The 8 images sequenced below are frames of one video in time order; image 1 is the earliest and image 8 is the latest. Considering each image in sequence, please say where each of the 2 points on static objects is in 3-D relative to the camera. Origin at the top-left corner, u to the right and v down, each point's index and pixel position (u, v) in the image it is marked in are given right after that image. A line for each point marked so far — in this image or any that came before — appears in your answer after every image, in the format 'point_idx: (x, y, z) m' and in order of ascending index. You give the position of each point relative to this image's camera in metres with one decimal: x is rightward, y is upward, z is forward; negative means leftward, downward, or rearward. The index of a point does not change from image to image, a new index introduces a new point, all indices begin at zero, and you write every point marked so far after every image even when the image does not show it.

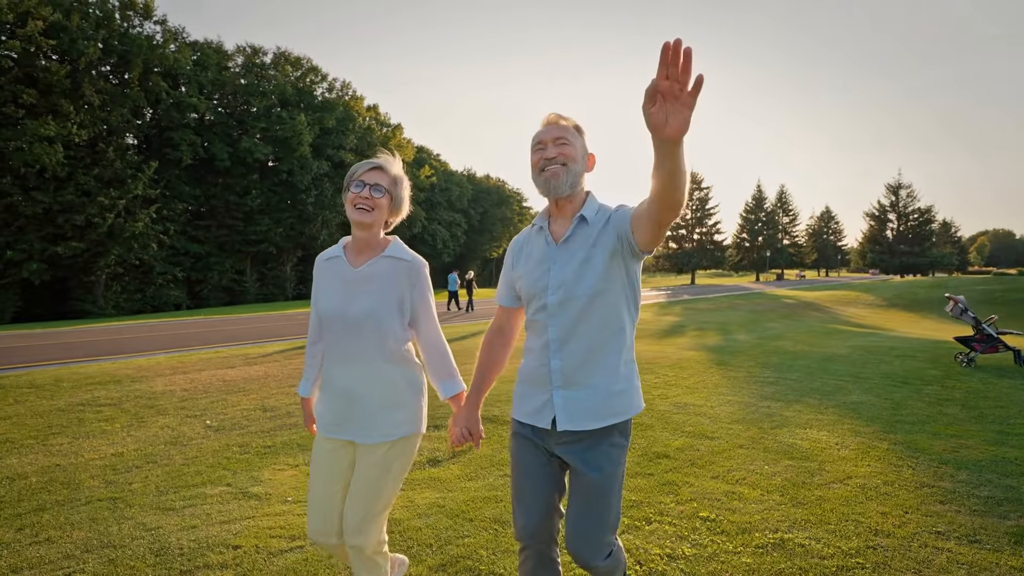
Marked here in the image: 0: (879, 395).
0: (+5.2, -1.5, +8.9) m
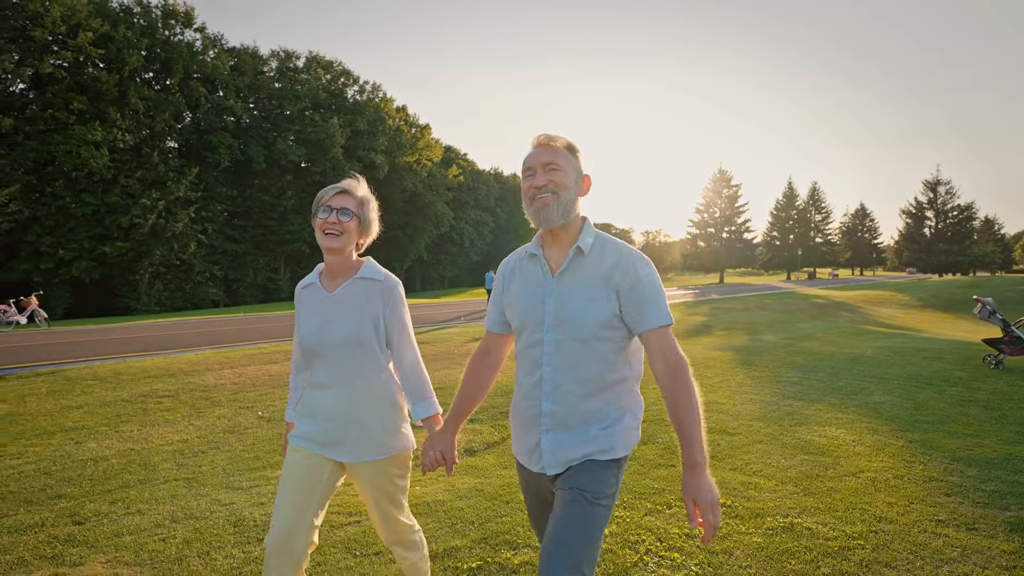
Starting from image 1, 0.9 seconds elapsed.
0: (+5.7, -1.6, +9.1) m
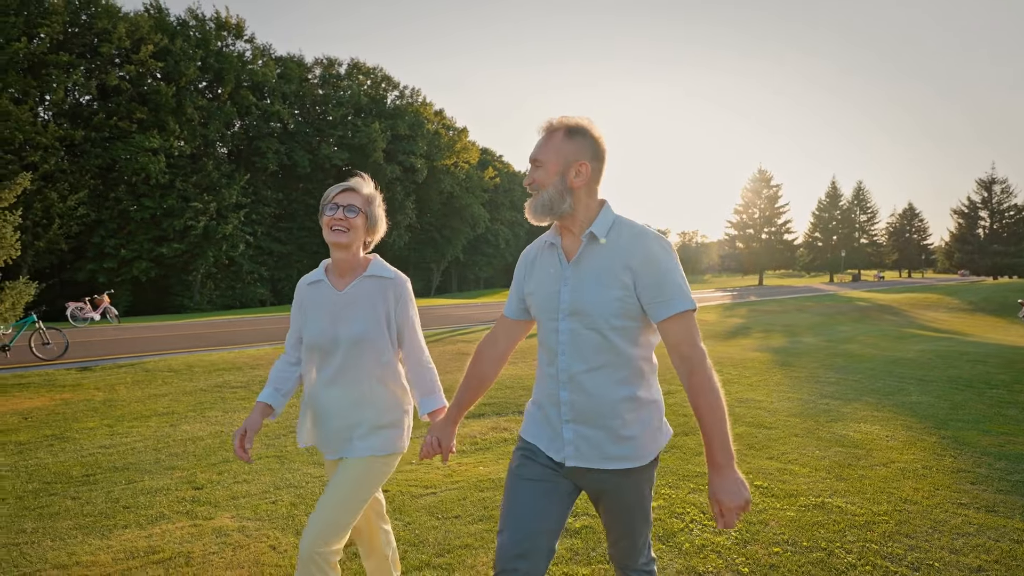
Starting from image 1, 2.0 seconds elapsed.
0: (+6.4, -1.6, +9.3) m
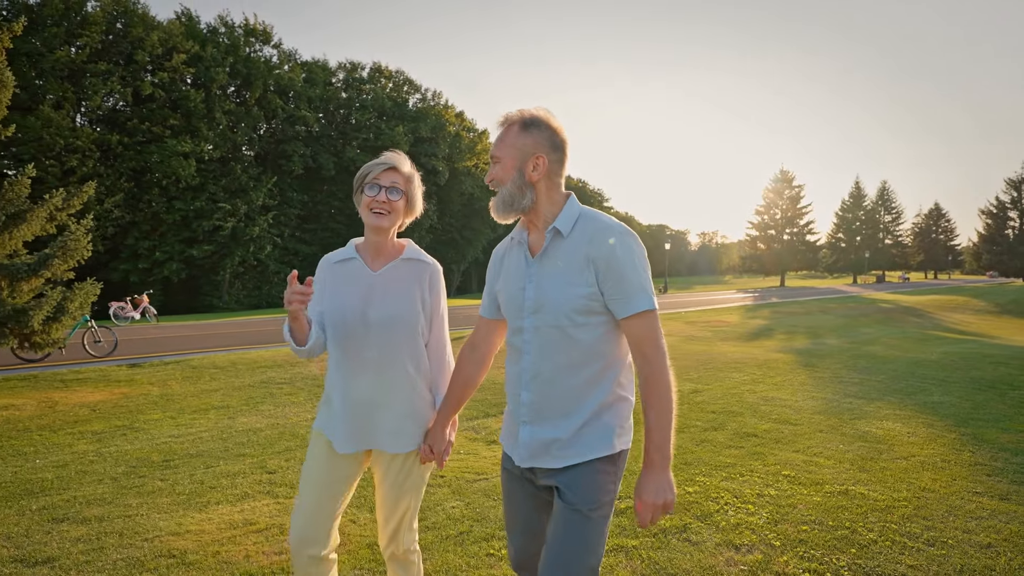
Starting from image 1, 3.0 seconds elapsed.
0: (+6.9, -1.7, +9.6) m
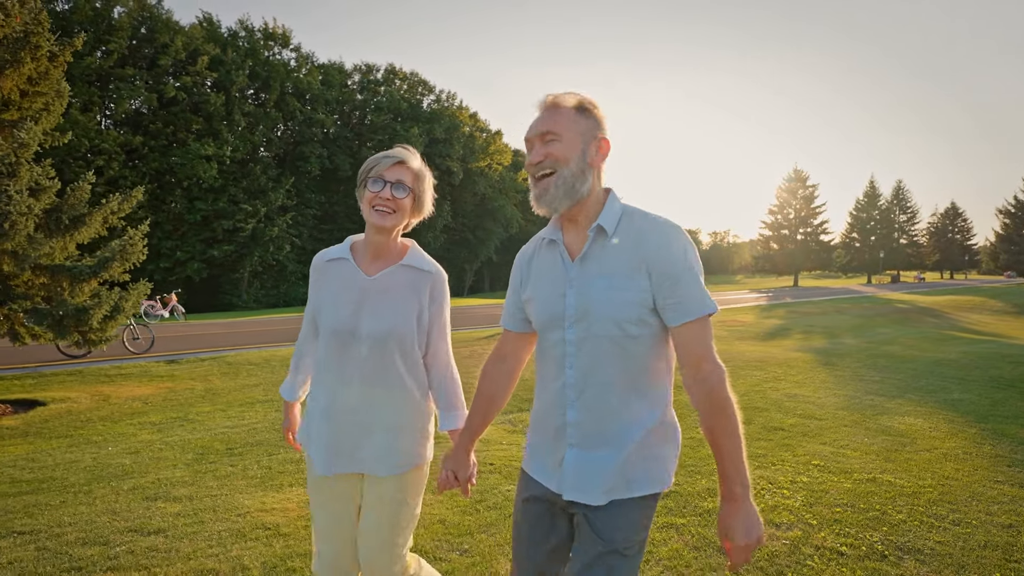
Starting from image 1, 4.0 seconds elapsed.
0: (+7.4, -1.7, +9.8) m
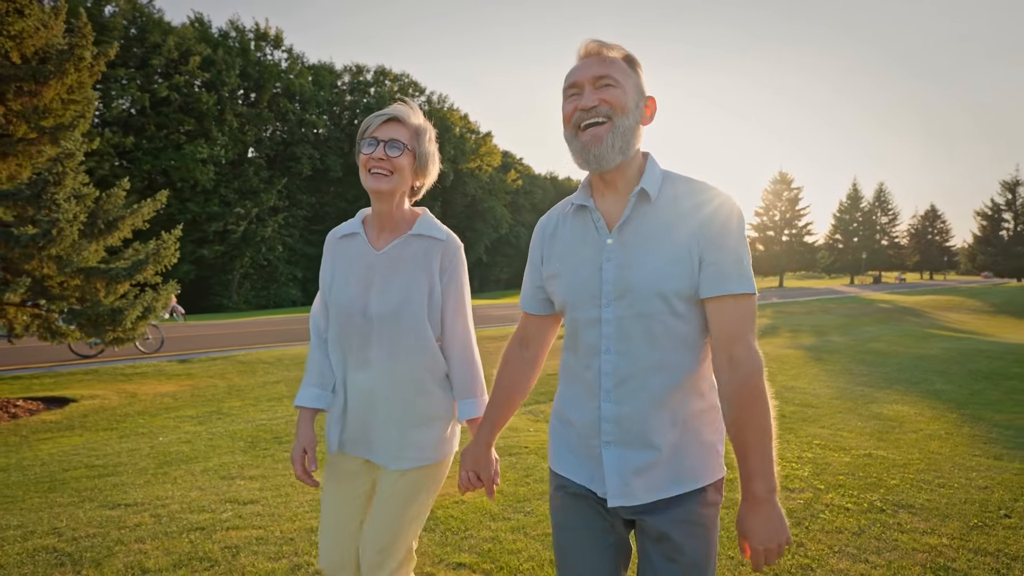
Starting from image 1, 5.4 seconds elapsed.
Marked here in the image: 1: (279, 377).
0: (+7.6, -1.6, +10.6) m
1: (-4.4, -1.7, +11.9) m
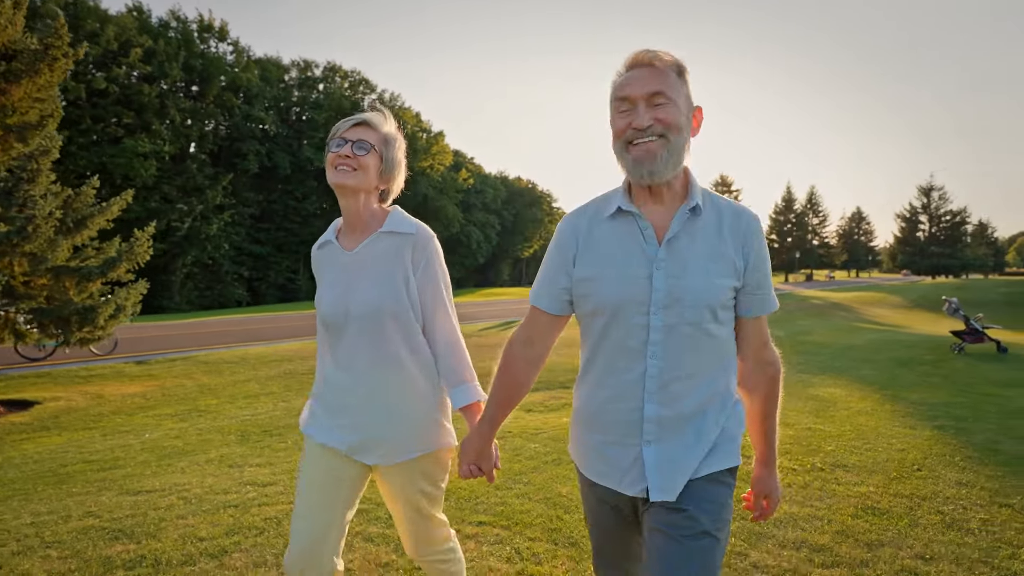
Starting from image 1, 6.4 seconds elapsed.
0: (+7.0, -1.6, +11.7) m
1: (-5.1, -1.7, +12.0) m
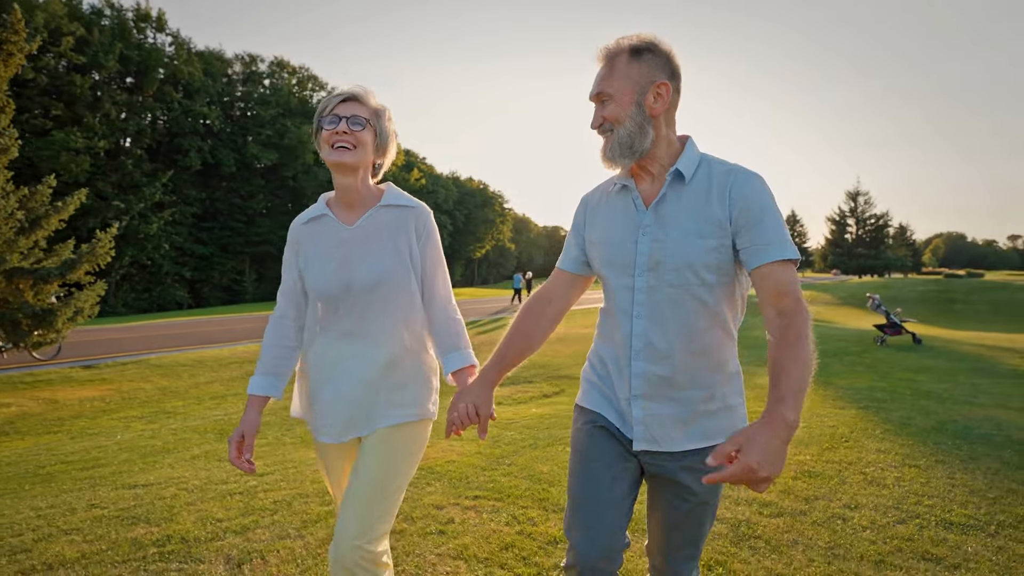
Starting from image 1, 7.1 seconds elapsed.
0: (+6.2, -1.6, +12.8) m
1: (-5.8, -1.7, +12.0) m
